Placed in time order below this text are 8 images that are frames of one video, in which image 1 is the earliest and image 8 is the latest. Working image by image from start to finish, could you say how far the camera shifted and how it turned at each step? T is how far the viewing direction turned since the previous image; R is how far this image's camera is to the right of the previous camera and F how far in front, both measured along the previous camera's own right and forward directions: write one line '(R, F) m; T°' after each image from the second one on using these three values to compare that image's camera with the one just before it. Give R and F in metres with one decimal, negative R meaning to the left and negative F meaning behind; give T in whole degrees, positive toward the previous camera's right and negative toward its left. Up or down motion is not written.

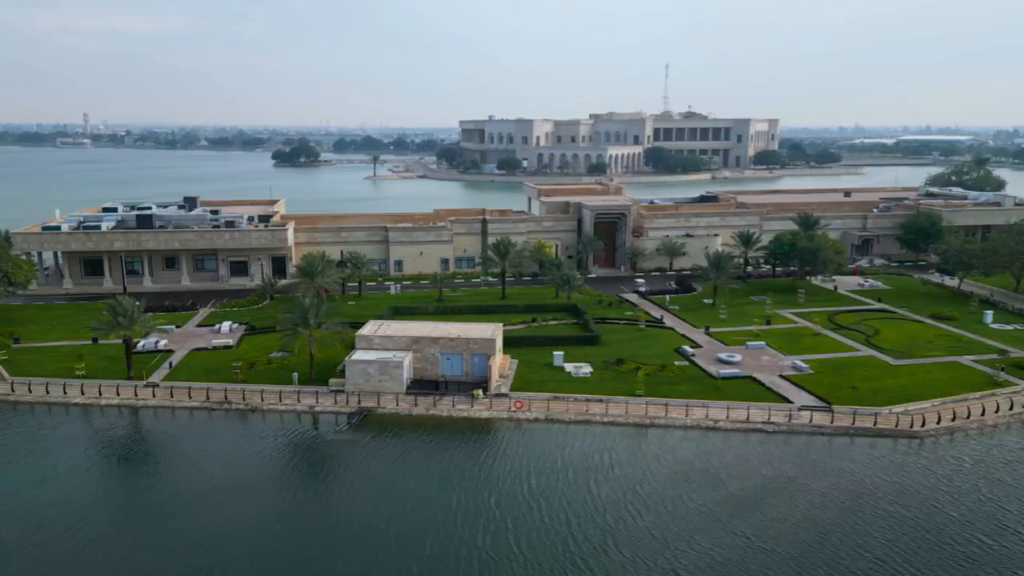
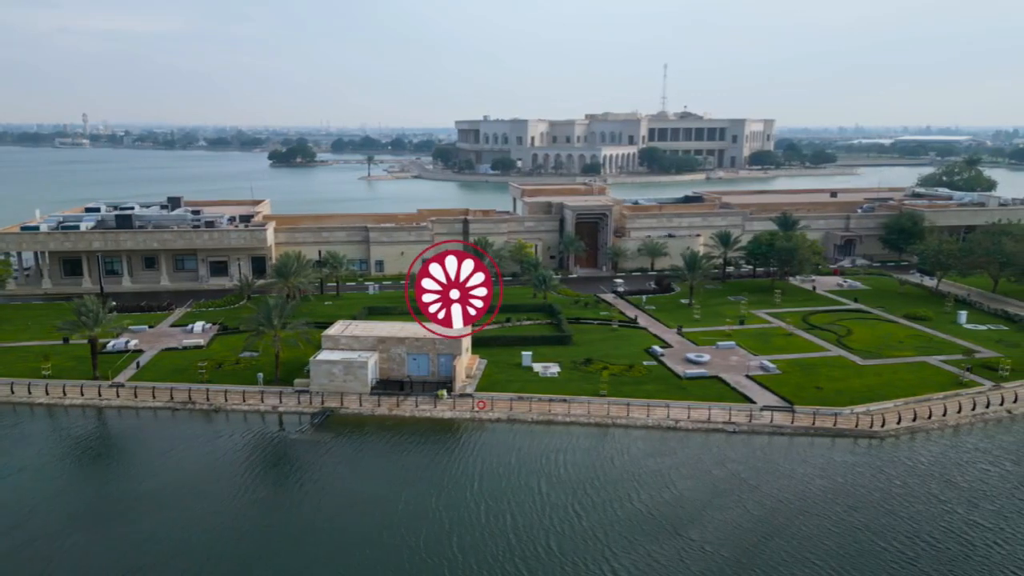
(+1.7, 0.0) m; 0°
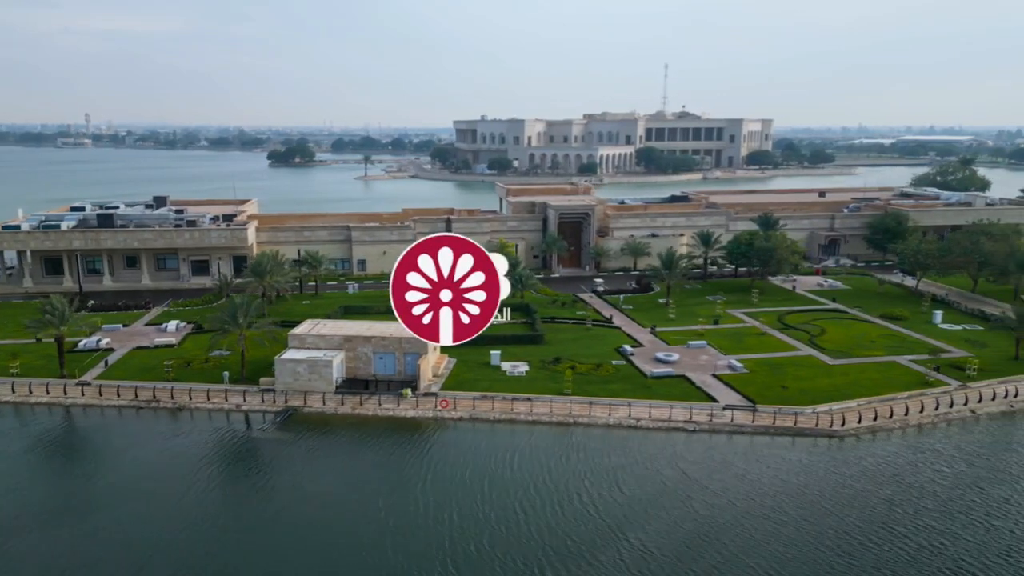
(+1.9, 0.0) m; 0°
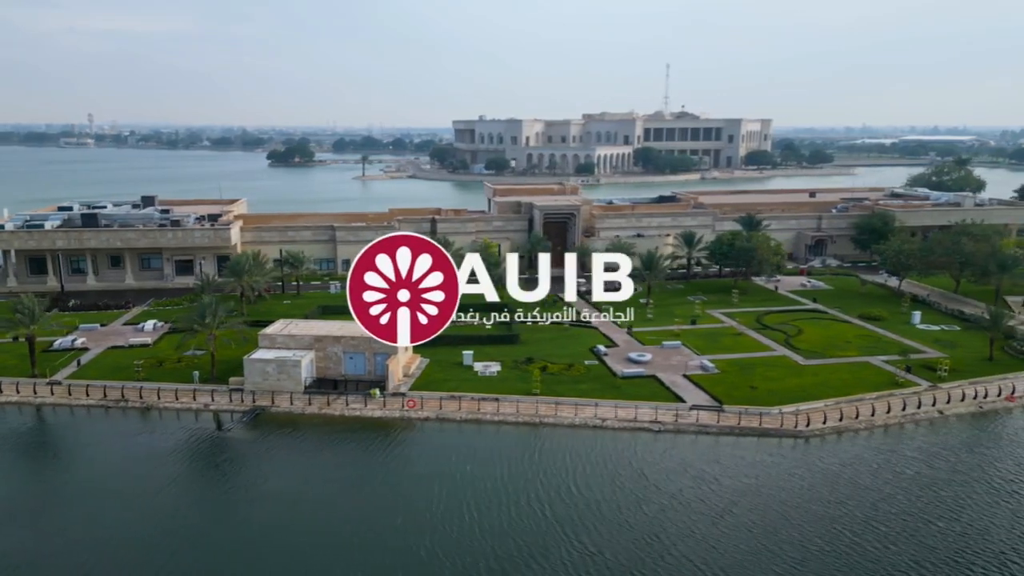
(+1.7, 0.0) m; 0°
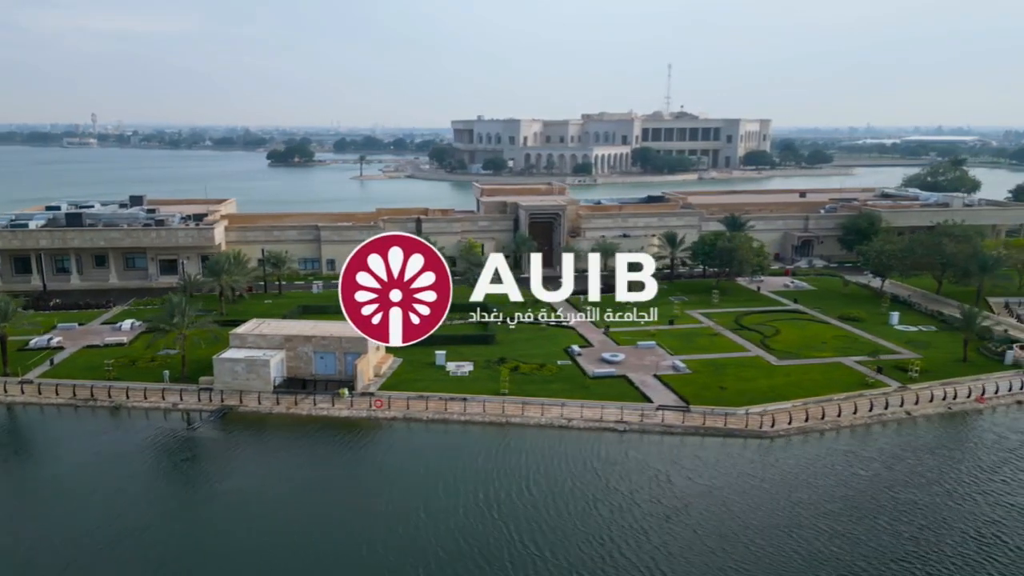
(+1.7, 0.0) m; 0°
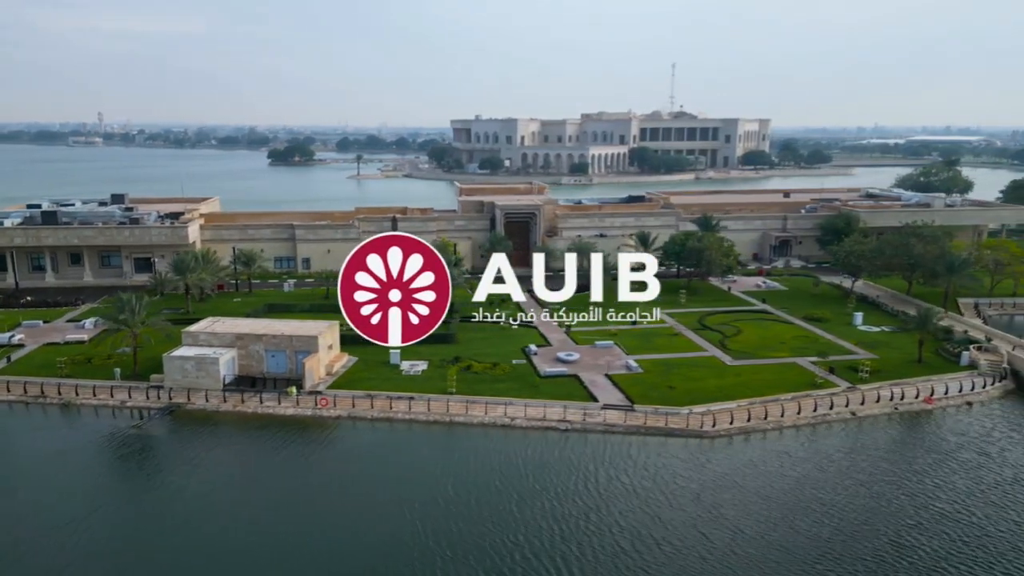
(+2.8, -0.1) m; 0°
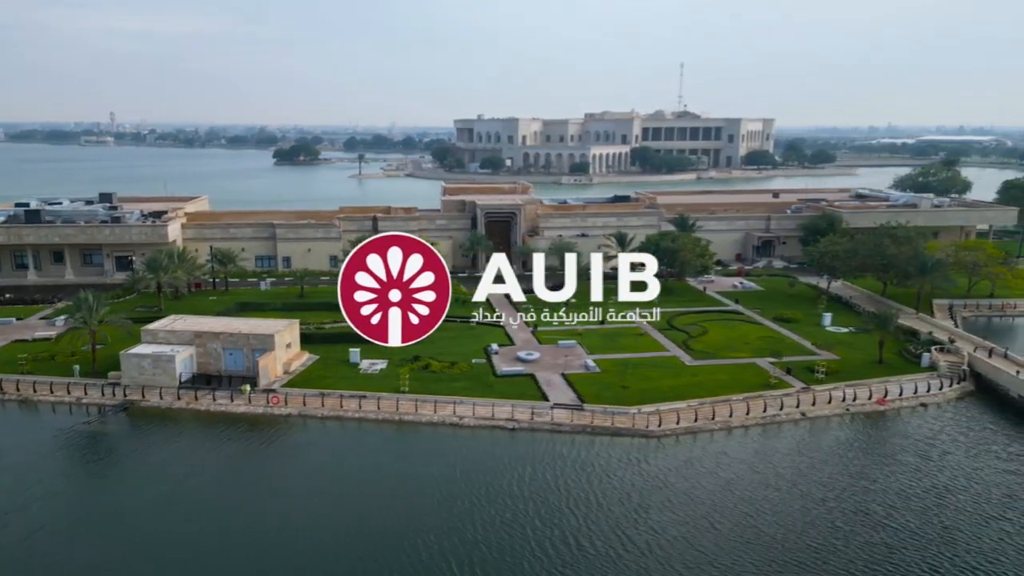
(+2.8, -0.1) m; -1°
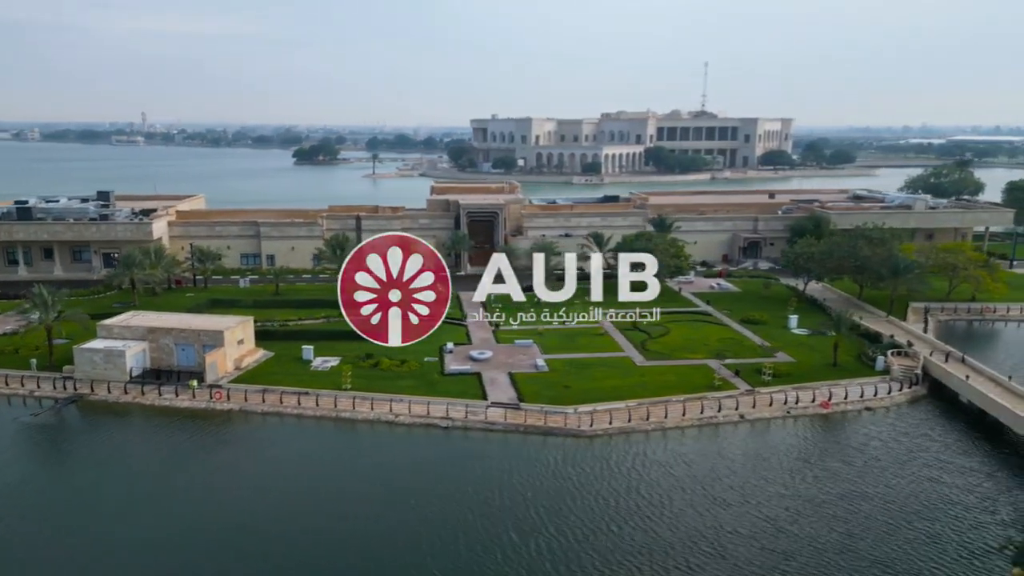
(+4.0, 0.0) m; -2°
